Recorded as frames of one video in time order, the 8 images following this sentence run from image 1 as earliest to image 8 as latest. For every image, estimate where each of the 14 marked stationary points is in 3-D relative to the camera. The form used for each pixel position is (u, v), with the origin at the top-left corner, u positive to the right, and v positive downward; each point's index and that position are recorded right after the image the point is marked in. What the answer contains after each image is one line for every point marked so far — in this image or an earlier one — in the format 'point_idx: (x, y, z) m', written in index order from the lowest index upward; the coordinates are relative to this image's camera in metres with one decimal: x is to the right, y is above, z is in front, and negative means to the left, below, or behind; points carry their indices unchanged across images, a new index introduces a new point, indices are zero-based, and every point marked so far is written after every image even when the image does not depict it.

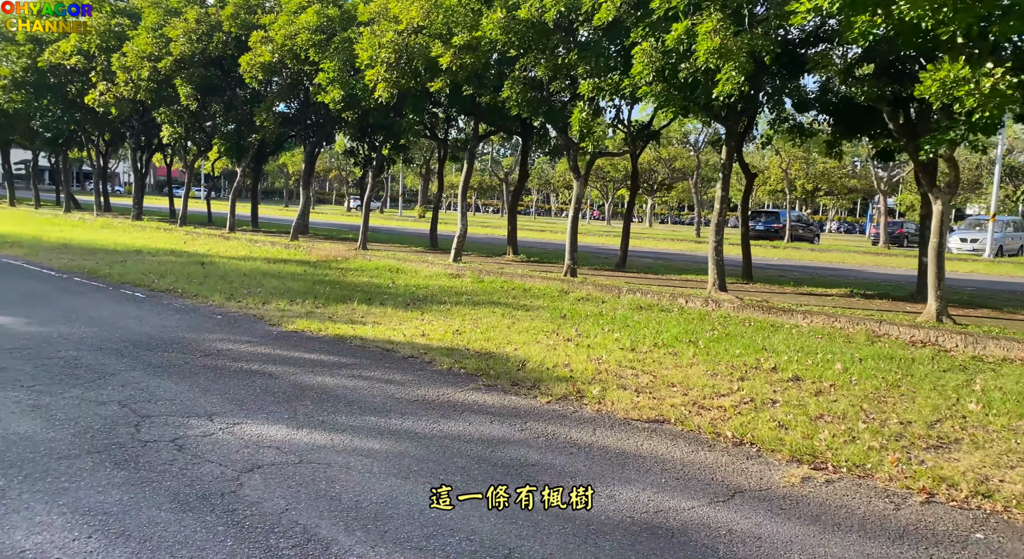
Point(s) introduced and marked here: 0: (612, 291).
0: (+3.3, -0.3, +19.6) m
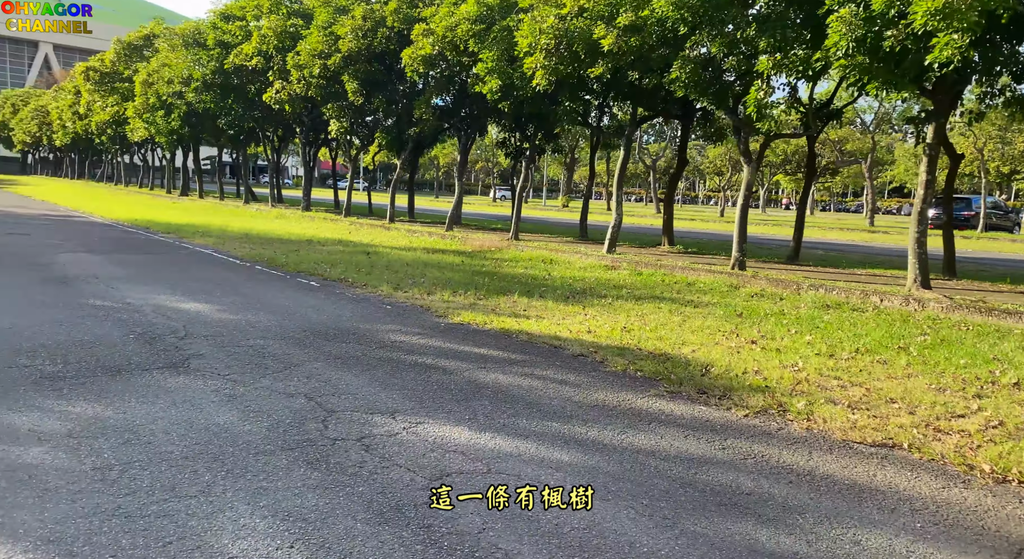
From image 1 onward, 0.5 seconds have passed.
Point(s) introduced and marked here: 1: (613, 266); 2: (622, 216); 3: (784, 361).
0: (+8.1, -0.2, +17.4) m
1: (+3.0, +0.4, +17.8) m
2: (+3.5, +2.0, +19.3) m
3: (+5.2, -1.5, +11.3) m
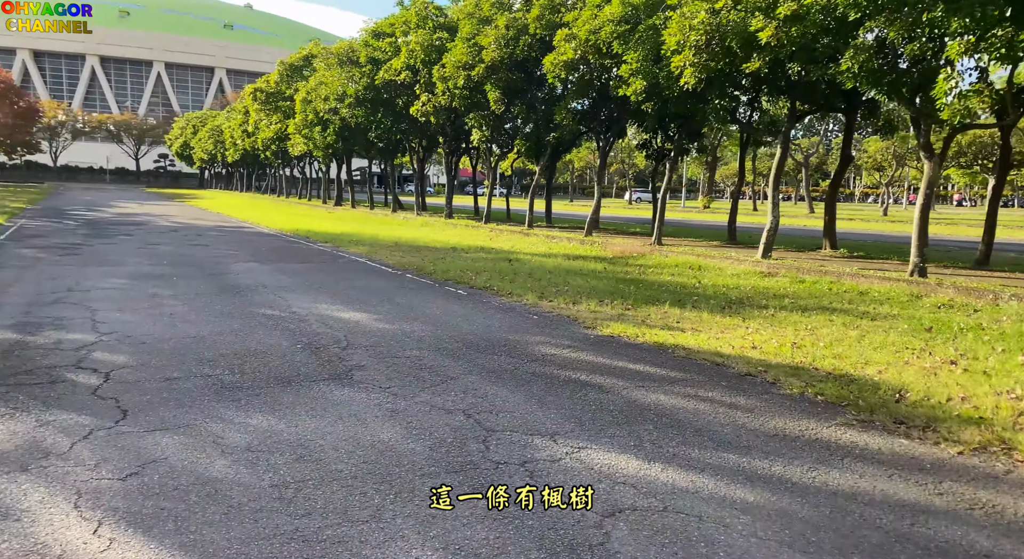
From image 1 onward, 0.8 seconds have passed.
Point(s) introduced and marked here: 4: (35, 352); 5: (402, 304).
0: (+11.8, -0.4, +14.8) m
1: (+7.0, +0.2, +16.2) m
2: (+7.8, +1.8, +17.6) m
3: (+7.8, -1.7, +9.4) m
4: (-4.2, -0.6, +5.2) m
5: (-1.9, -0.4, +10.2) m
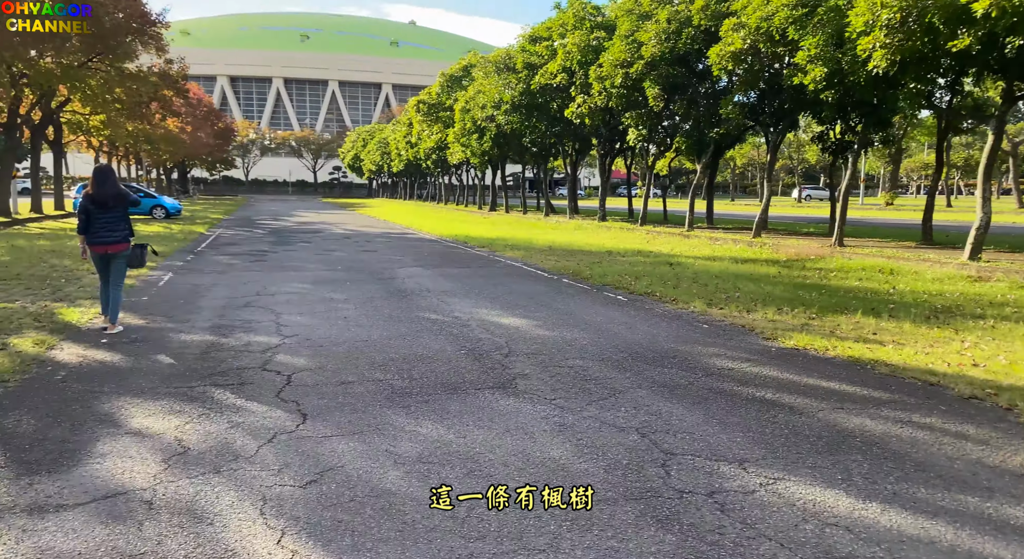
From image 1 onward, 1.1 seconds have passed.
0: (+15.2, -0.5, +11.0) m
1: (+10.8, 0.0, +13.5) m
2: (+11.9, +1.7, +14.7) m
3: (+10.0, -1.8, +6.7) m
4: (-2.6, -0.7, +5.5) m
5: (+0.8, -0.5, +9.7) m
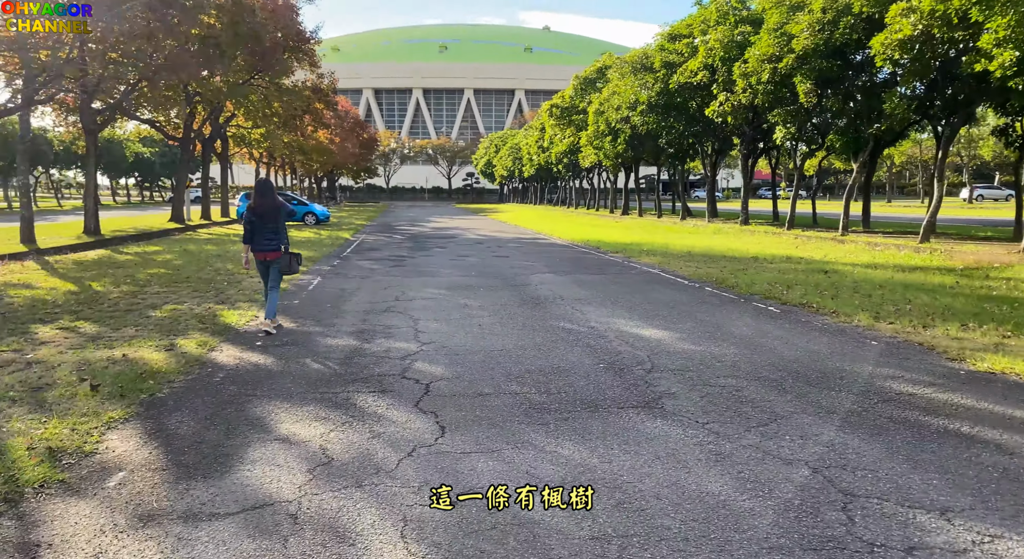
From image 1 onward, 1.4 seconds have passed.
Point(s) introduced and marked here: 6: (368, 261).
0: (+17.2, -0.8, +7.3) m
1: (+13.5, -0.2, +10.6) m
2: (+14.8, +1.4, +11.6) m
3: (+11.3, -2.0, +4.1) m
4: (-1.3, -0.7, +5.5) m
5: (+2.9, -0.6, +9.0) m
6: (-3.0, +0.4, +12.2) m
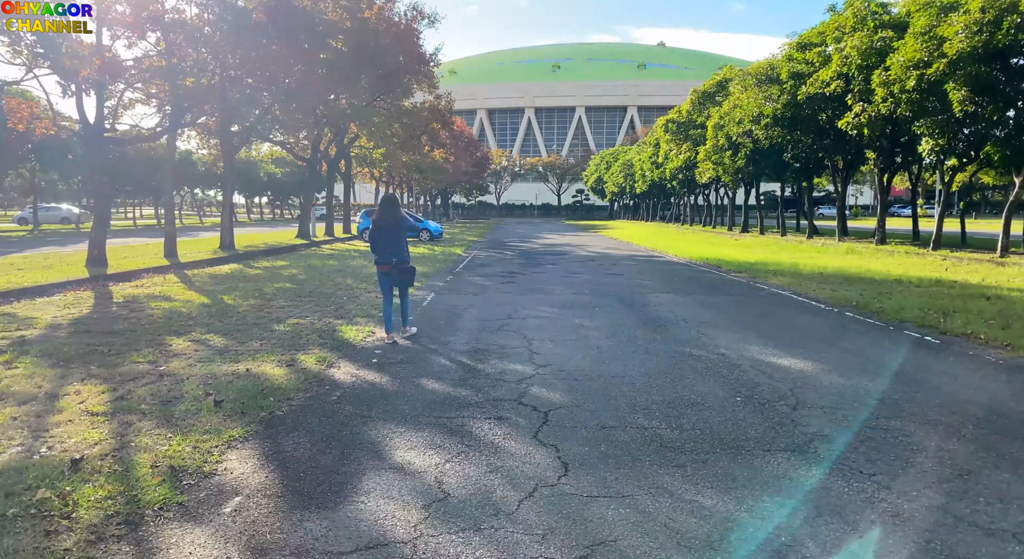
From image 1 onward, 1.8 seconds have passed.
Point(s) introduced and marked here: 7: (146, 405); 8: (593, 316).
0: (+18.3, -1.2, +3.7) m
1: (+15.2, -0.7, +7.7) m
2: (+16.8, +0.8, +8.4) m
3: (+11.9, -2.2, +1.6) m
4: (-0.3, -0.9, +5.2) m
5: (+4.5, -1.0, +7.9) m
6: (-0.7, 0.0, +12.1) m
7: (-2.3, -0.8, +3.8) m
8: (+1.1, -0.5, +8.3) m
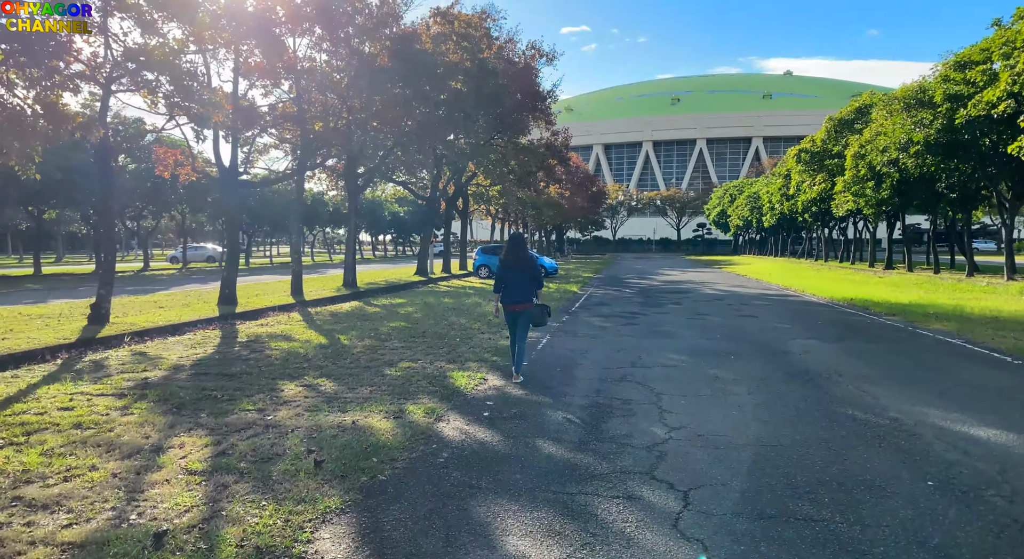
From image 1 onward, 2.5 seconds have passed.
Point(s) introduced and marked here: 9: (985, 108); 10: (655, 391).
0: (+18.7, -1.6, -0.4) m
1: (+16.4, -1.3, +4.1) m
2: (+18.1, +0.2, +4.6) m
3: (+11.9, -2.4, -1.3) m
4: (+0.7, -1.3, +4.5) m
5: (+5.9, -1.5, +6.3) m
6: (+1.6, -0.7, +11.4) m
7: (-1.6, -1.1, +3.5) m
8: (+2.7, -1.1, +7.3) m
9: (+15.1, +5.8, +19.0) m
10: (+1.5, -1.2, +6.0) m
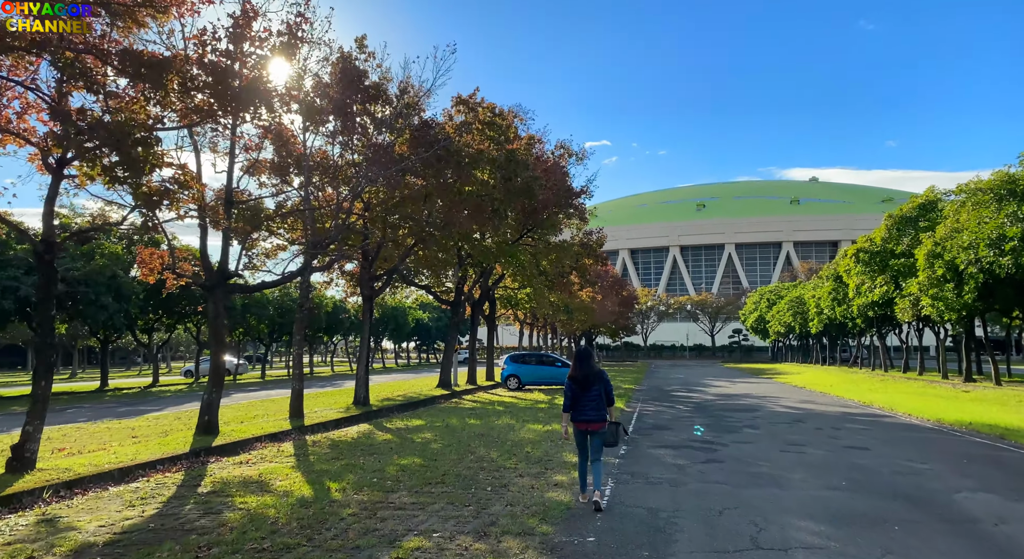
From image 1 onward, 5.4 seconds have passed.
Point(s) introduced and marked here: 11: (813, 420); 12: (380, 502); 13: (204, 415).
0: (+18.9, -1.1, -3.5) m
1: (+16.7, -1.7, +1.1) m
2: (+18.4, -0.3, +1.8) m
3: (+12.1, -1.9, -4.2) m
4: (+1.1, -1.9, +2.2) m
5: (+6.3, -2.4, +3.6) m
6: (+2.3, -2.6, +9.0) m
7: (-1.2, -1.6, +1.3) m
8: (+3.2, -2.2, +4.9) m
9: (+16.0, +2.7, +17.1) m
10: (+1.9, -2.1, +3.7) m
11: (+6.2, -2.9, +12.4) m
12: (-1.3, -2.2, +6.0) m
13: (-5.1, -2.2, +9.9) m
